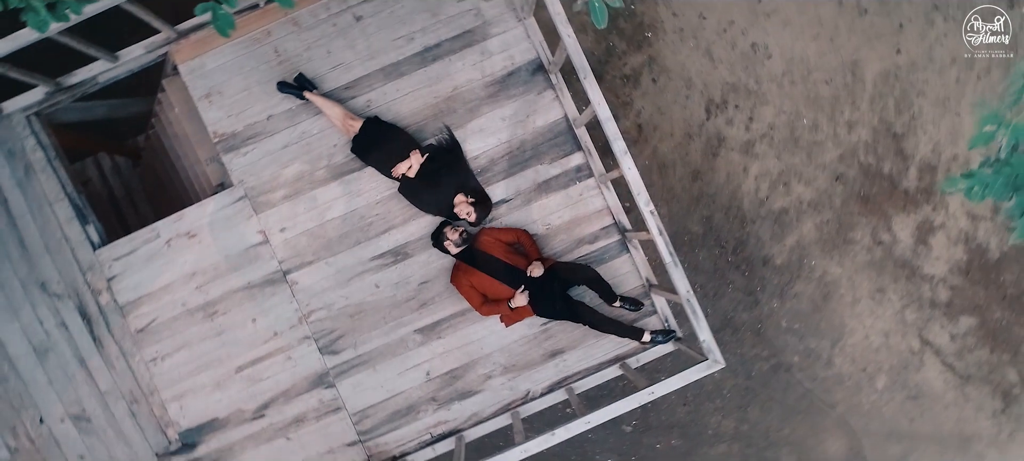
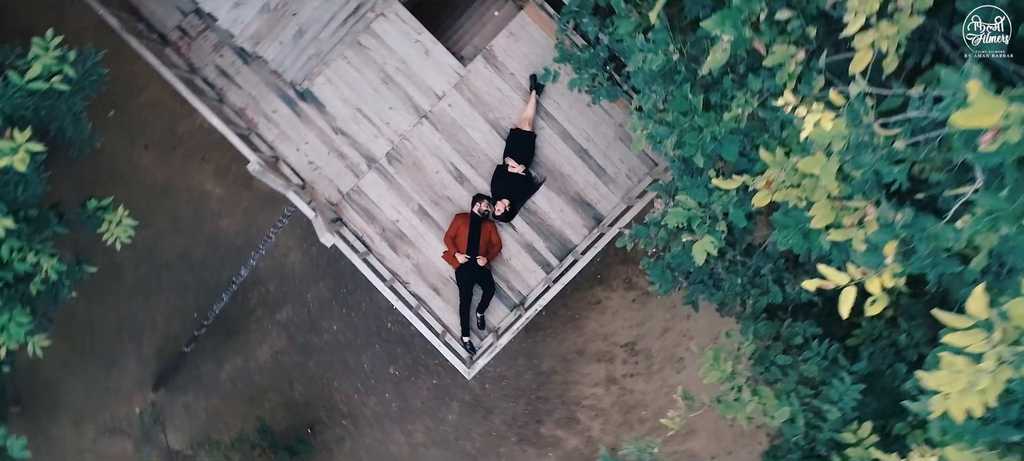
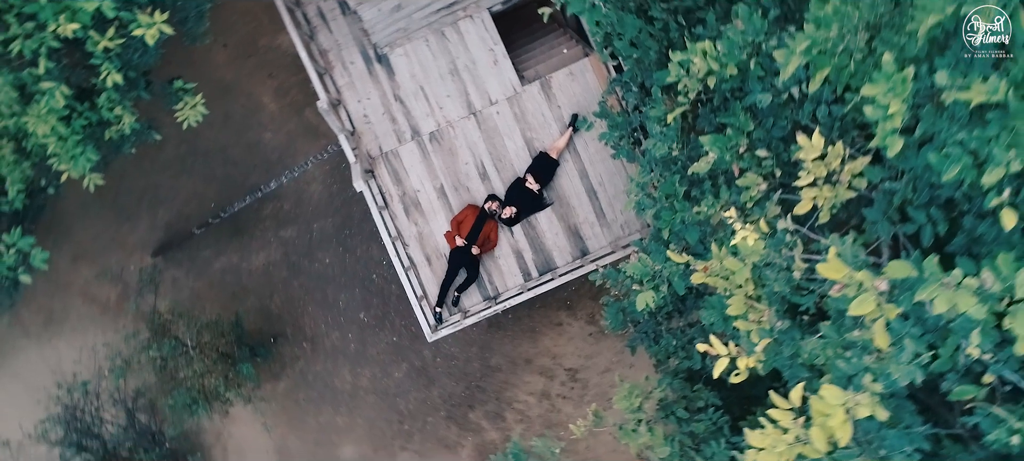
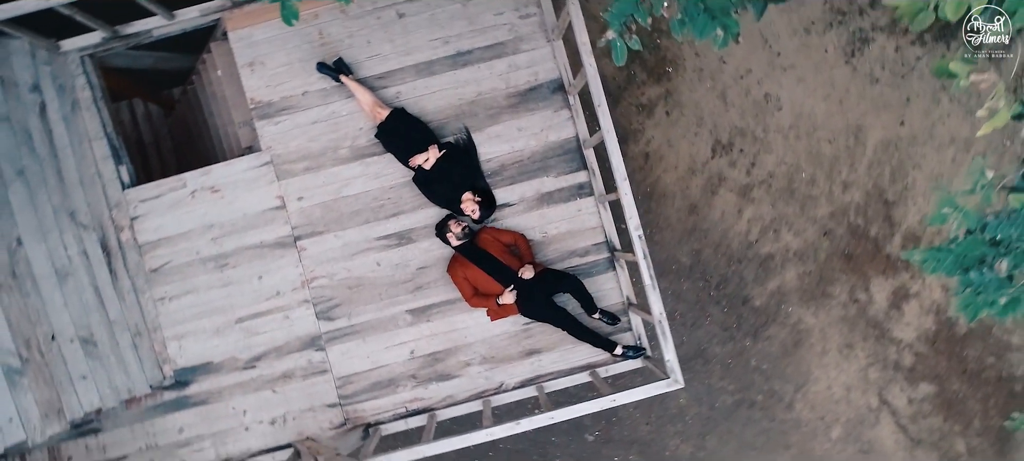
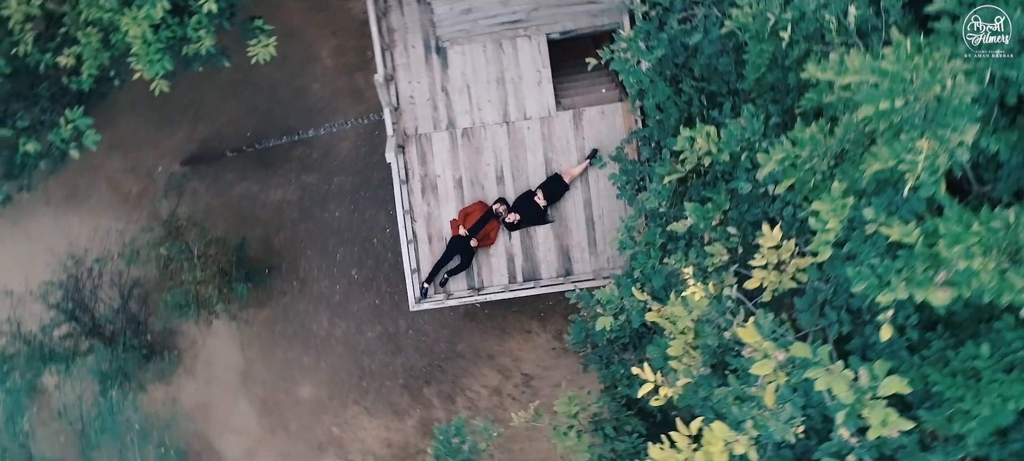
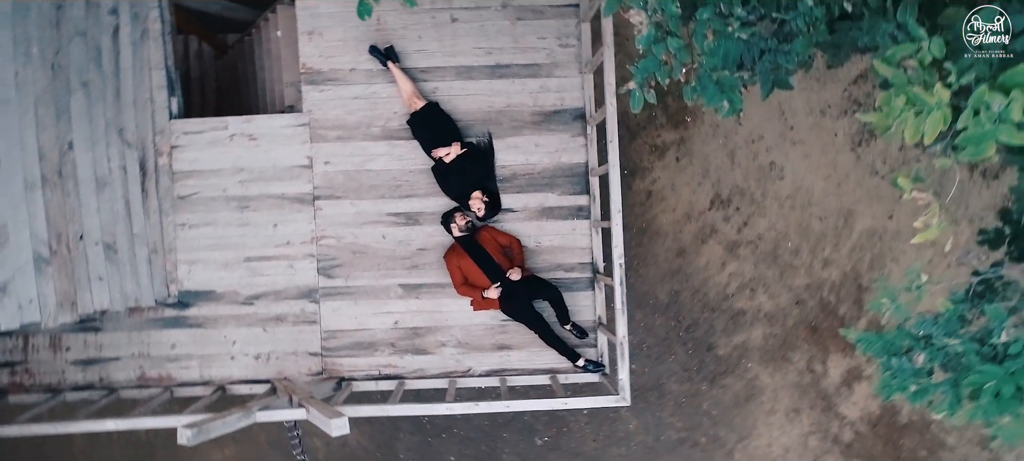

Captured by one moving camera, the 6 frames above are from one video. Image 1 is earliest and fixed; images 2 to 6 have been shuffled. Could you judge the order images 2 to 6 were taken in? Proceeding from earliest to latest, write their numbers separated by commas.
4, 6, 2, 3, 5
